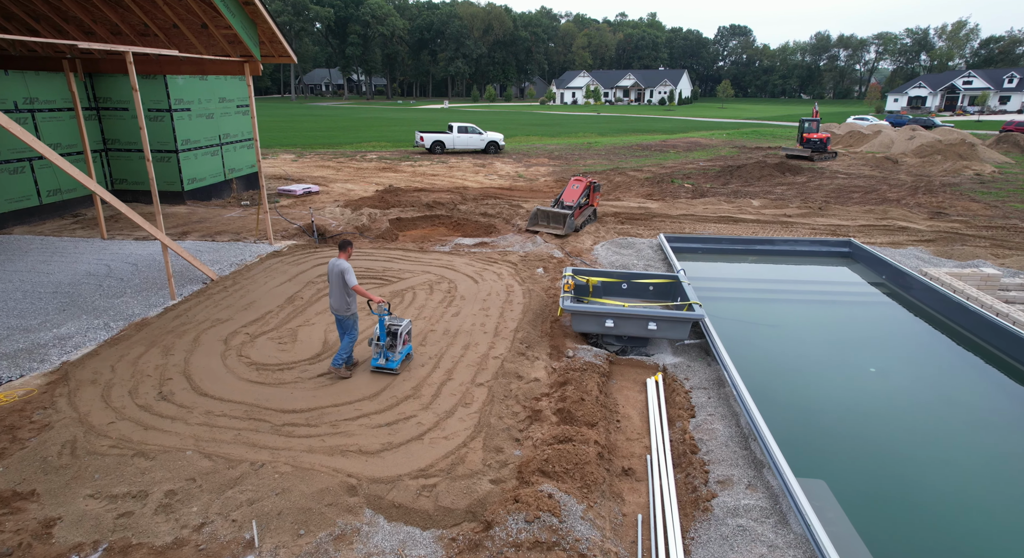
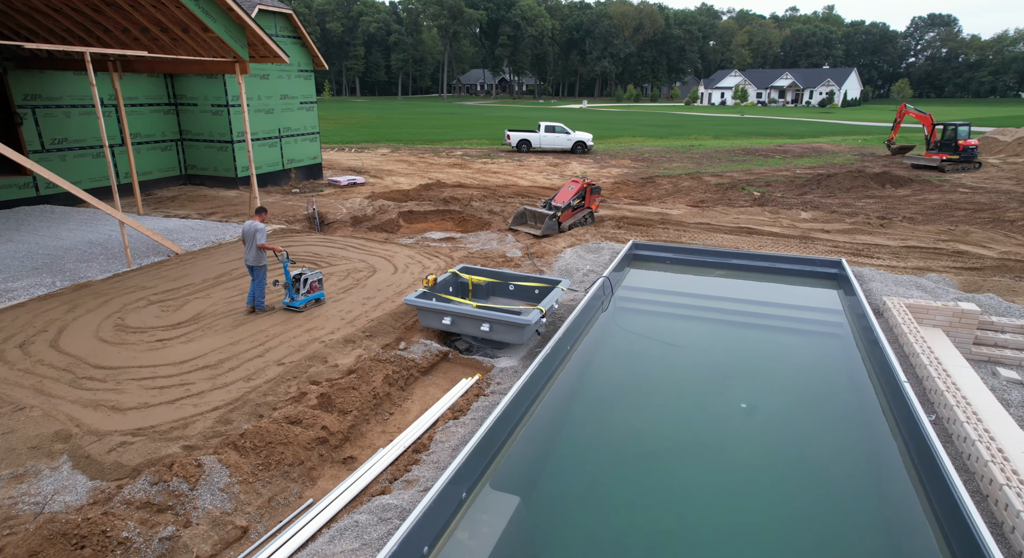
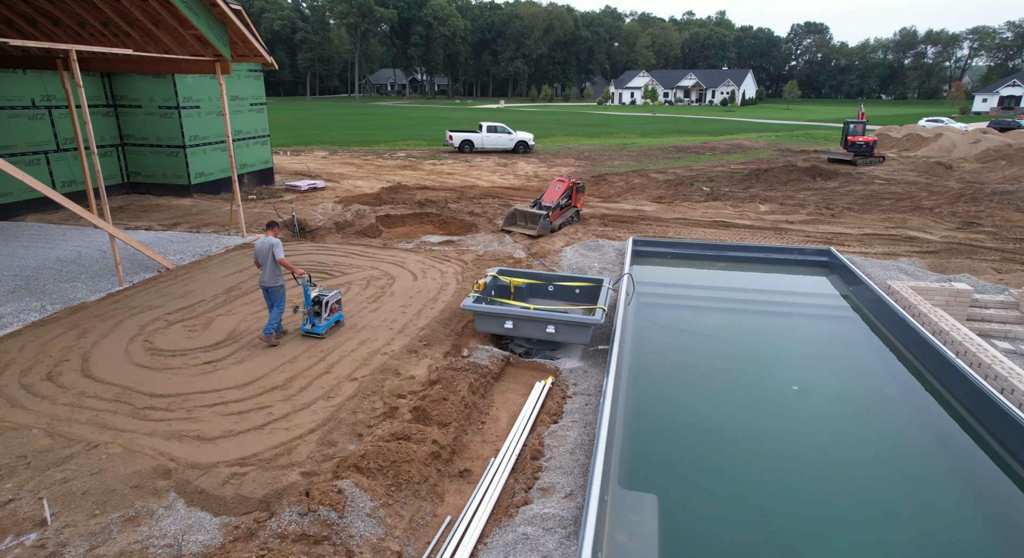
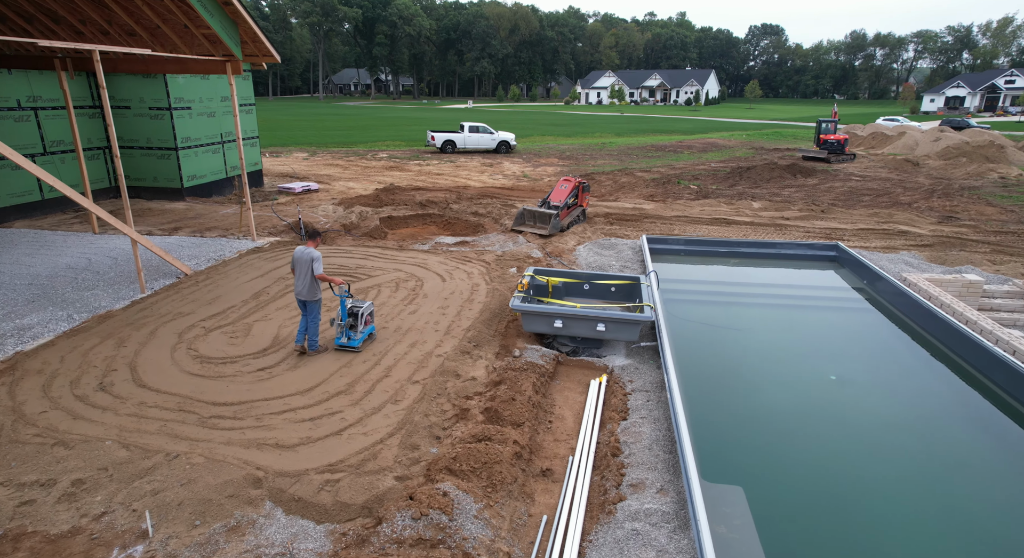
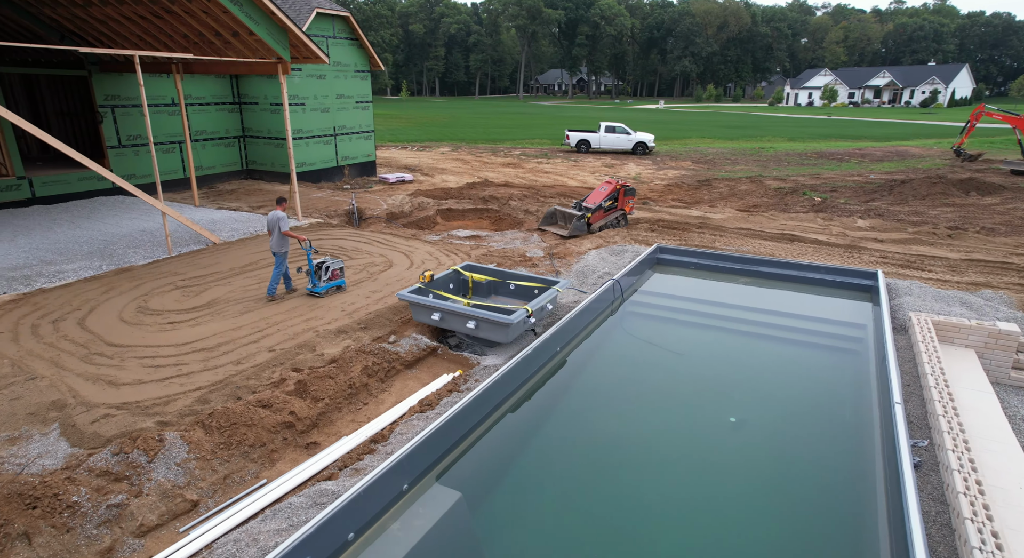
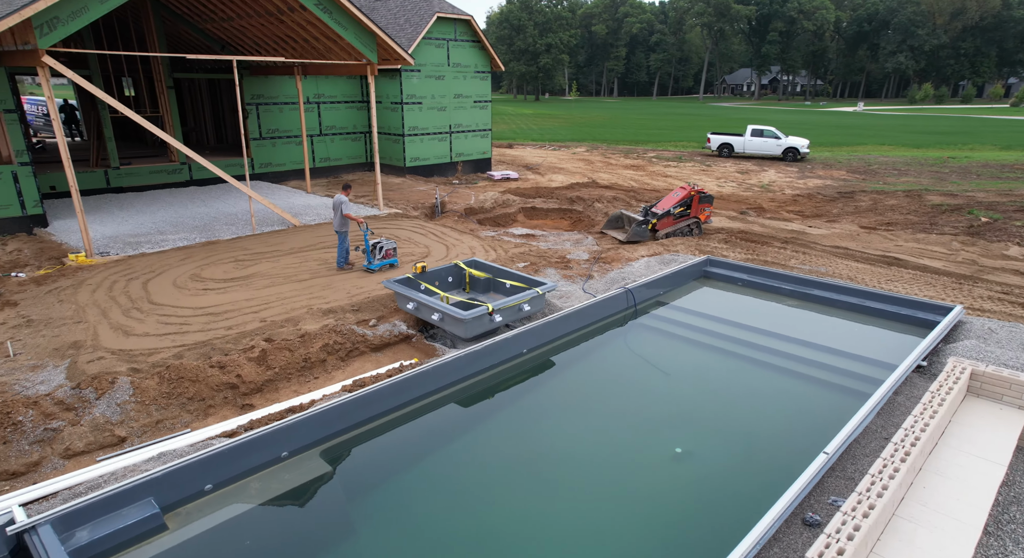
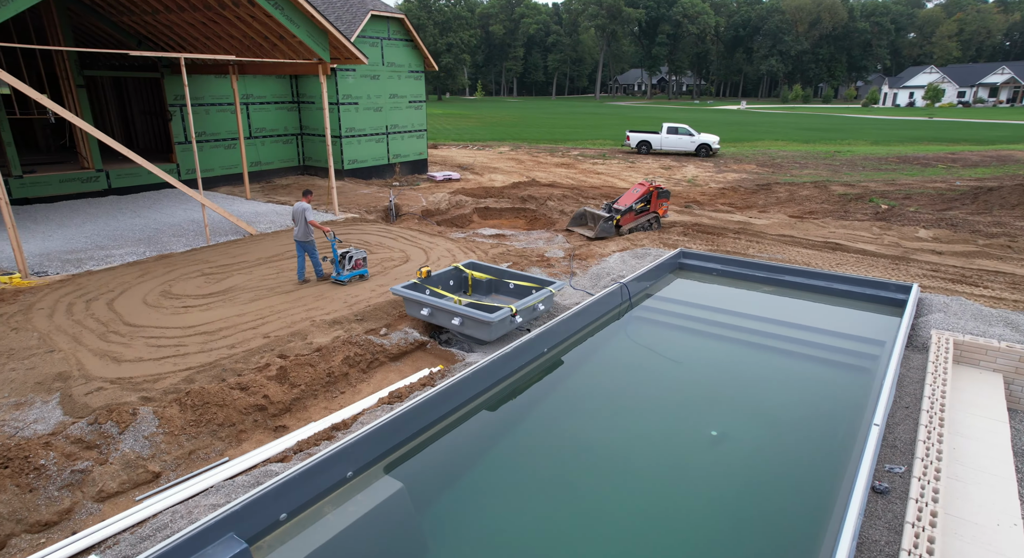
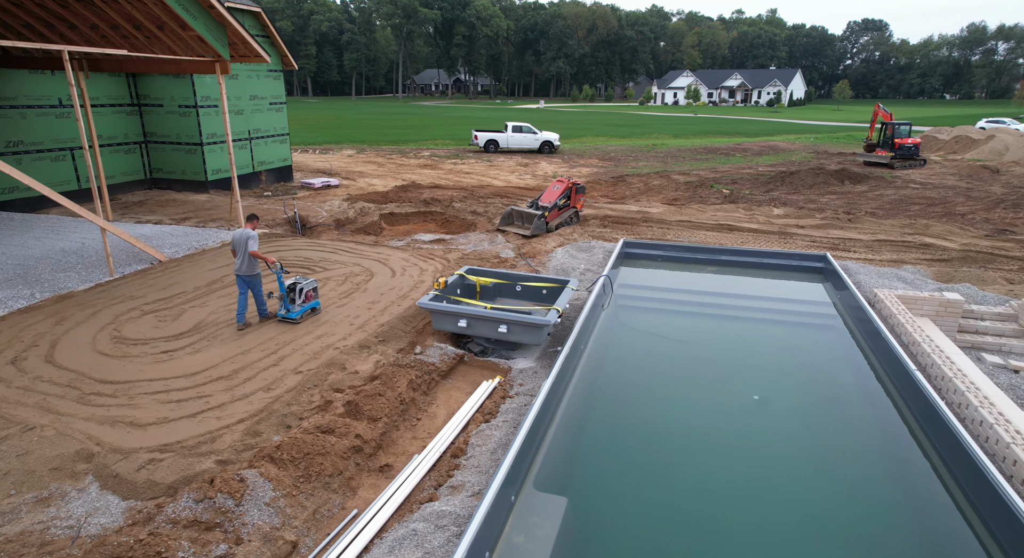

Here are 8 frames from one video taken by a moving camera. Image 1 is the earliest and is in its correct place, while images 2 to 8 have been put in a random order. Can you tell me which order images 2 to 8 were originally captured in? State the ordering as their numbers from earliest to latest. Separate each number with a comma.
4, 3, 8, 2, 5, 7, 6
